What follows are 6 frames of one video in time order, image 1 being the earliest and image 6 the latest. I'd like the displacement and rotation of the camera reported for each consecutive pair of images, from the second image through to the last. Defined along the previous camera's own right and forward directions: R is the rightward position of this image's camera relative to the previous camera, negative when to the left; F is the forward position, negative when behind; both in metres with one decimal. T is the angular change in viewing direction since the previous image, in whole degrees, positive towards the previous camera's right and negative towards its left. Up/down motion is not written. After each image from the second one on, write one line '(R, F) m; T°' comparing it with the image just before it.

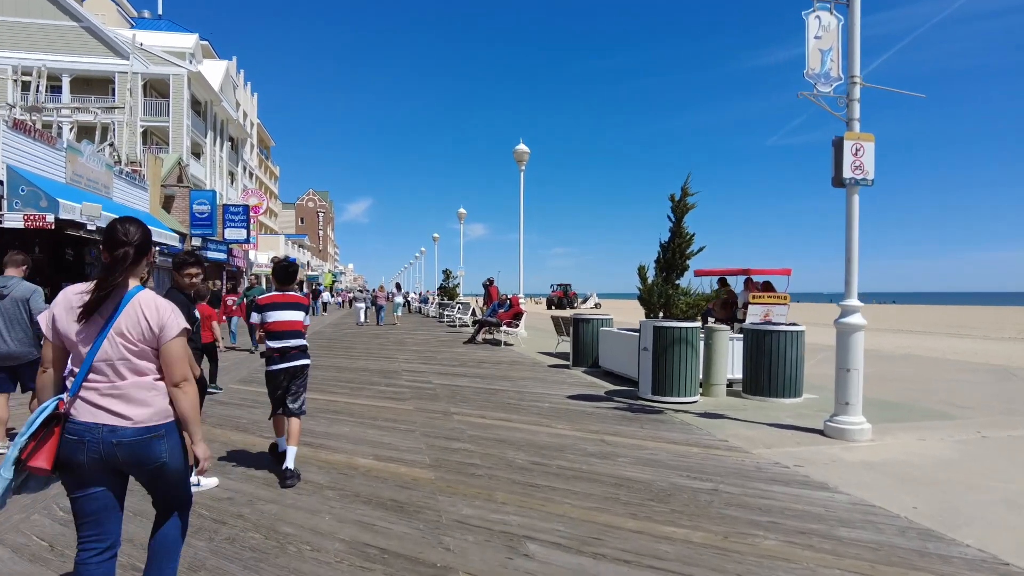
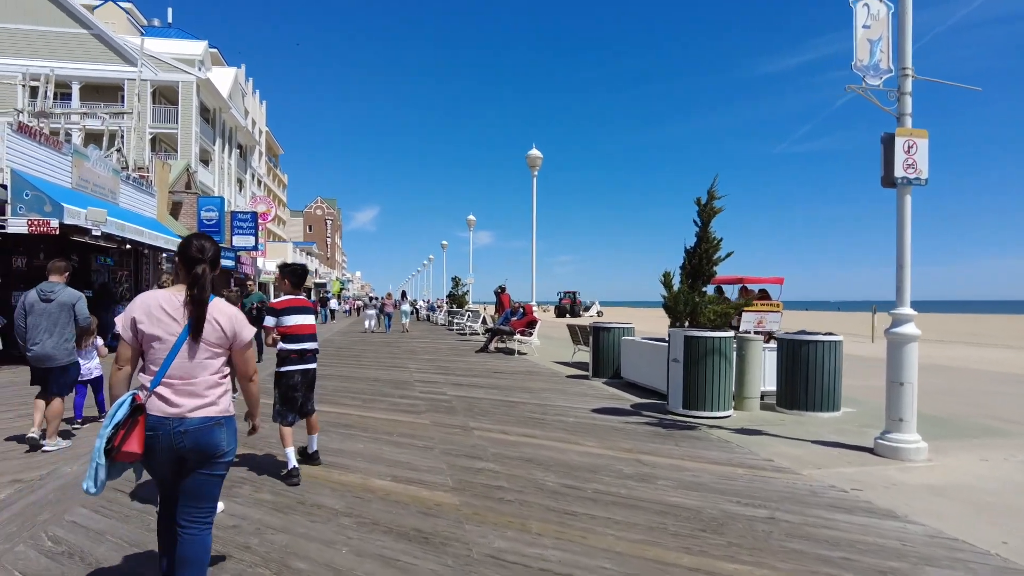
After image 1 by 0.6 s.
(-0.2, +0.4) m; -1°
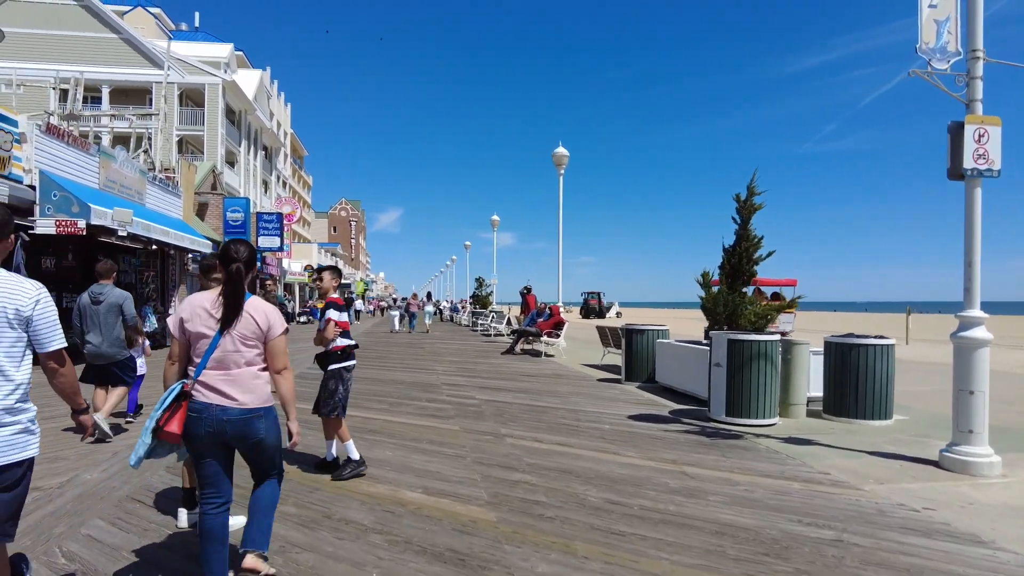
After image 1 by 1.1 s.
(-0.1, +0.3) m; -2°
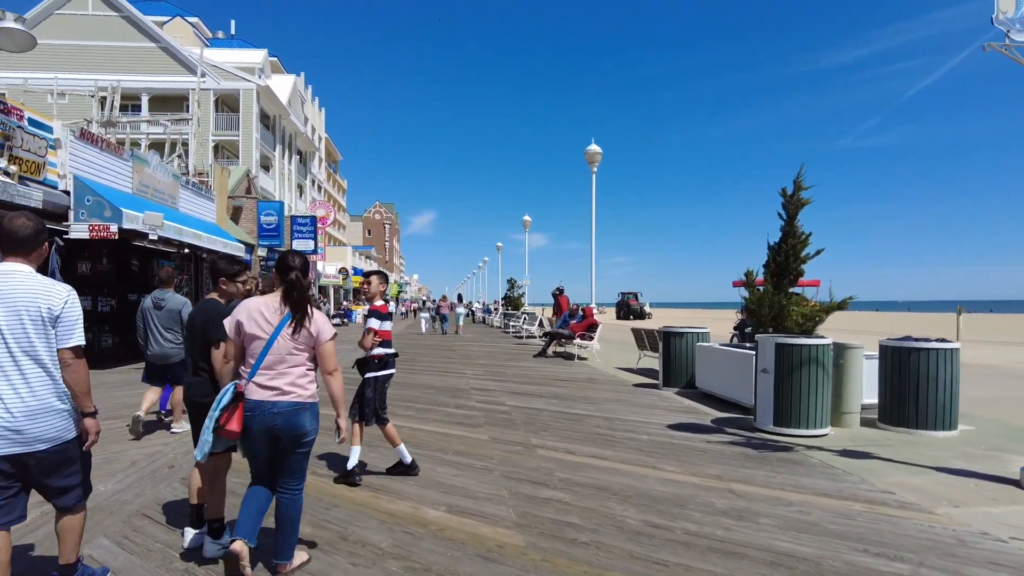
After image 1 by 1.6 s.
(0.0, +0.4) m; -3°
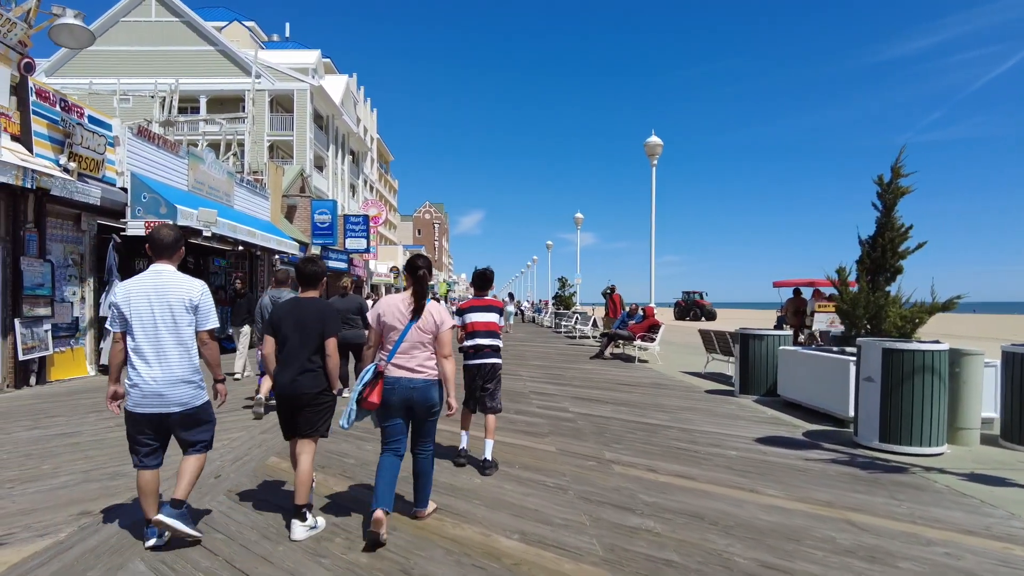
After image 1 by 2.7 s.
(-0.2, +0.6) m; -4°
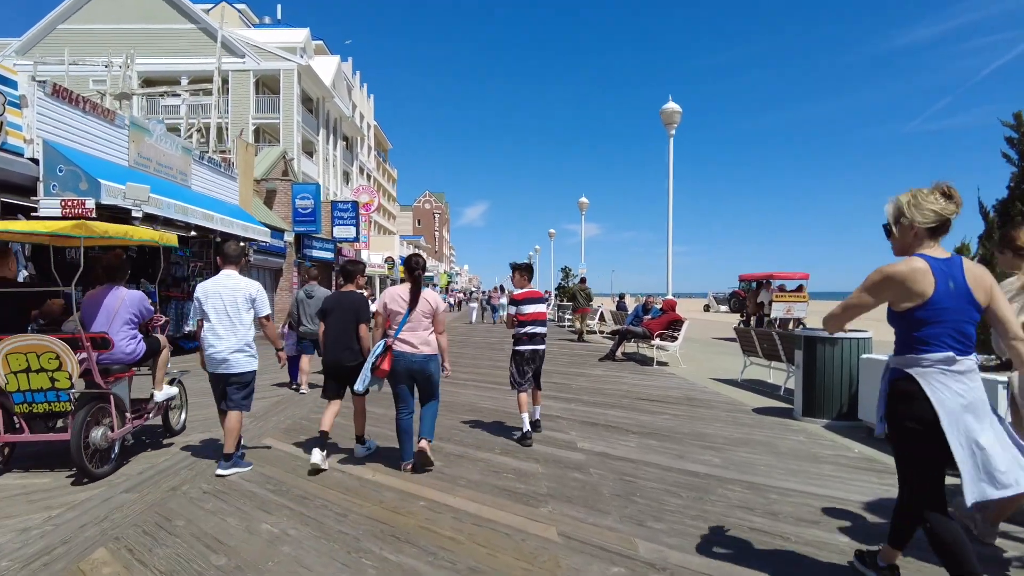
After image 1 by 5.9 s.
(+0.2, +2.2) m; -1°
